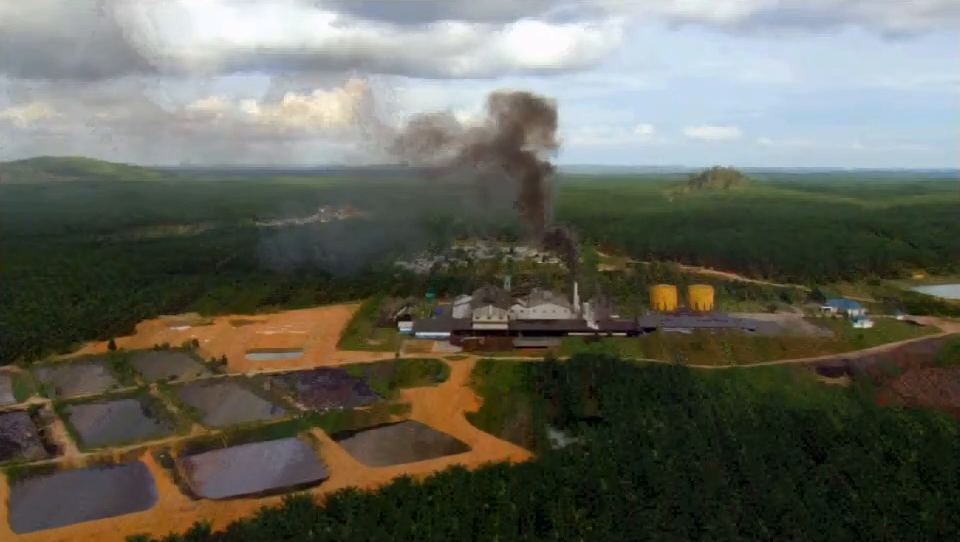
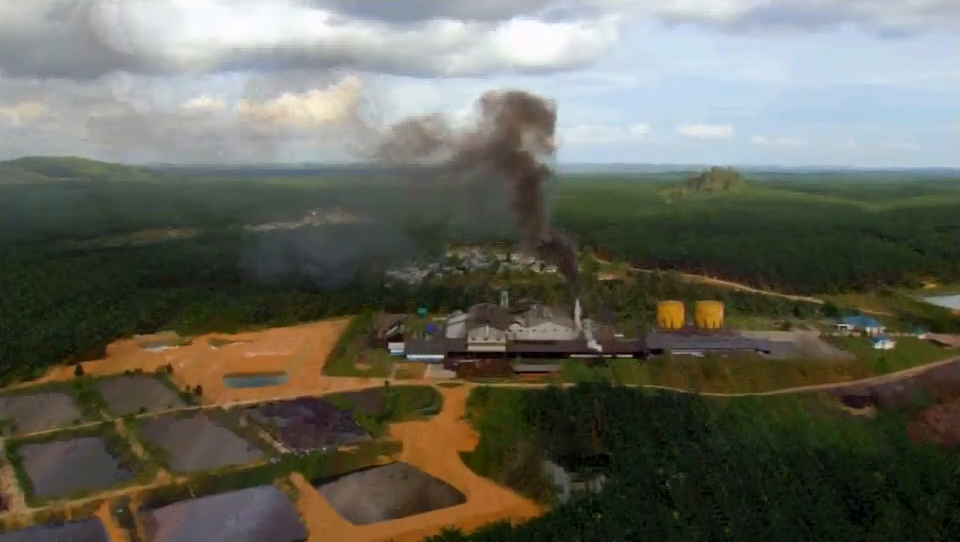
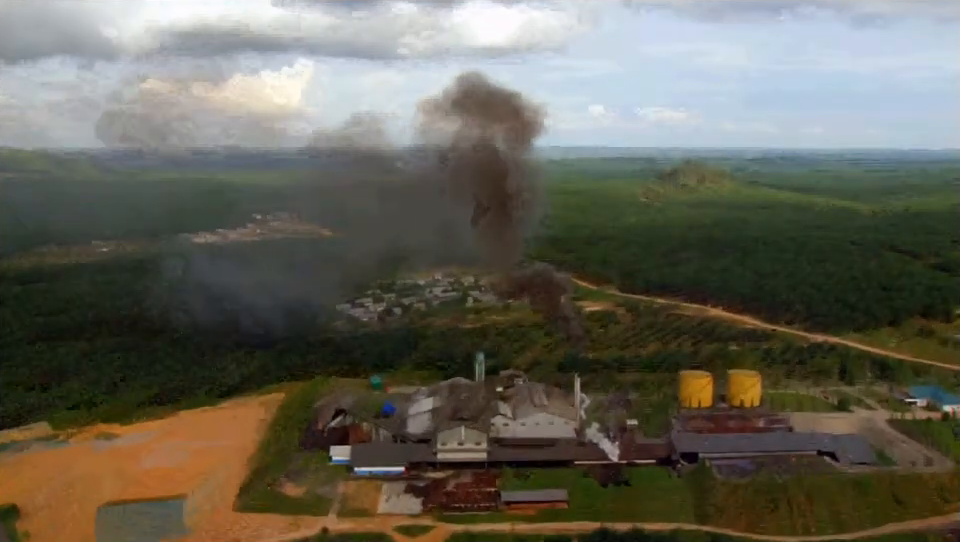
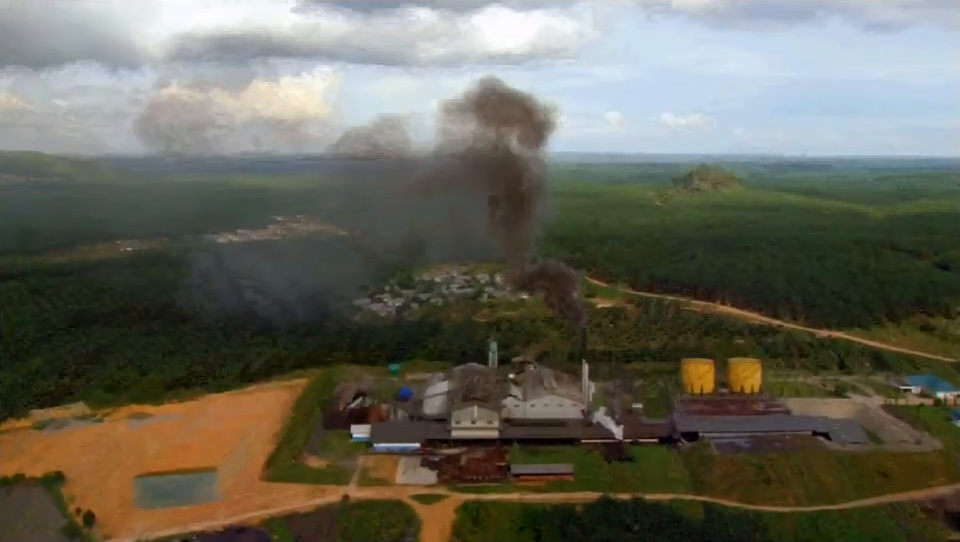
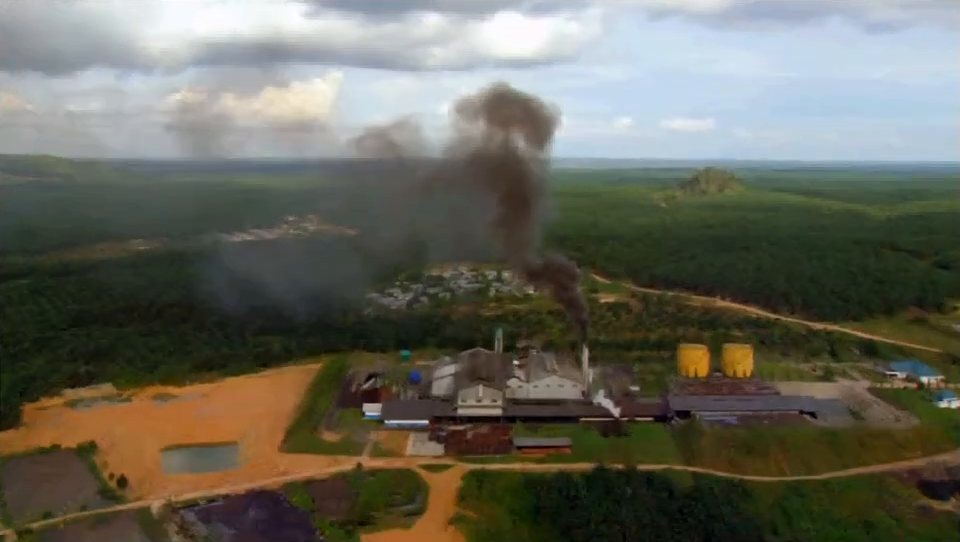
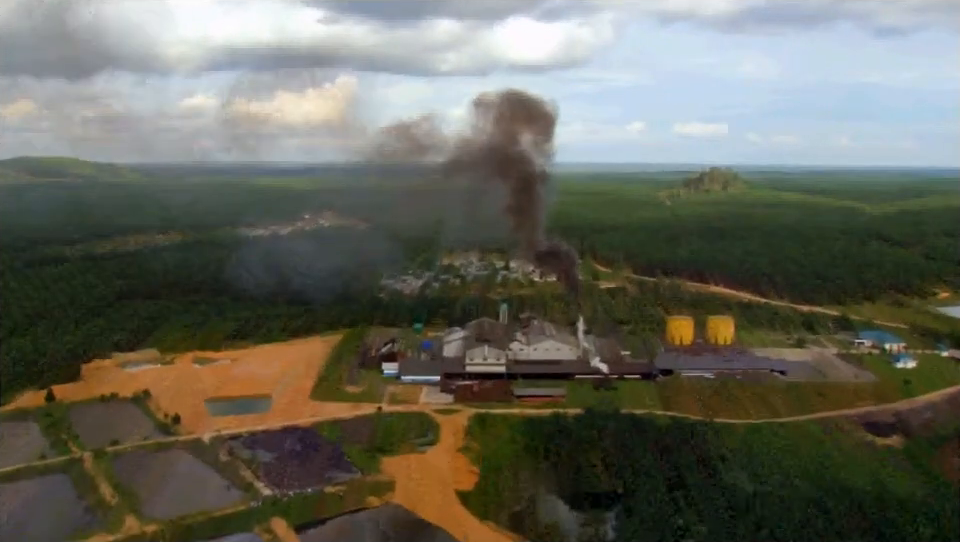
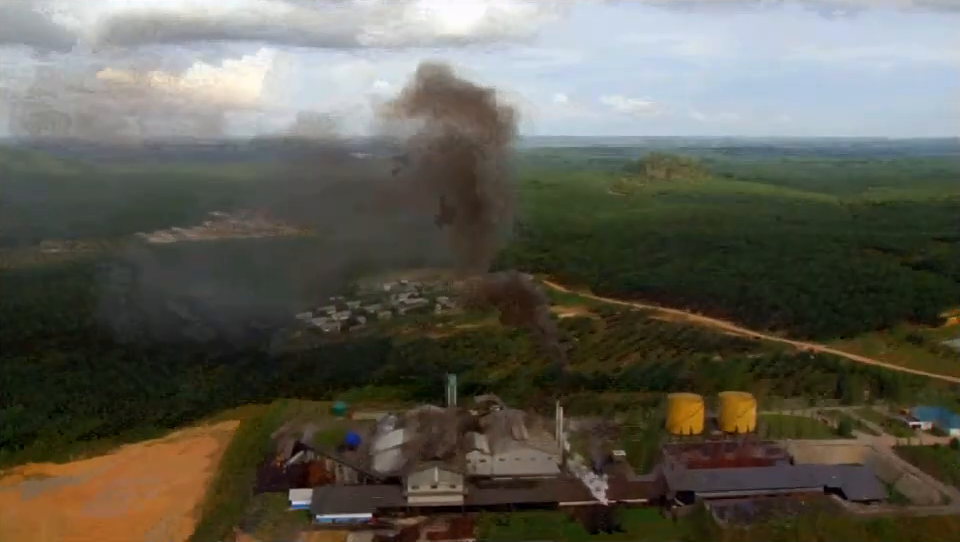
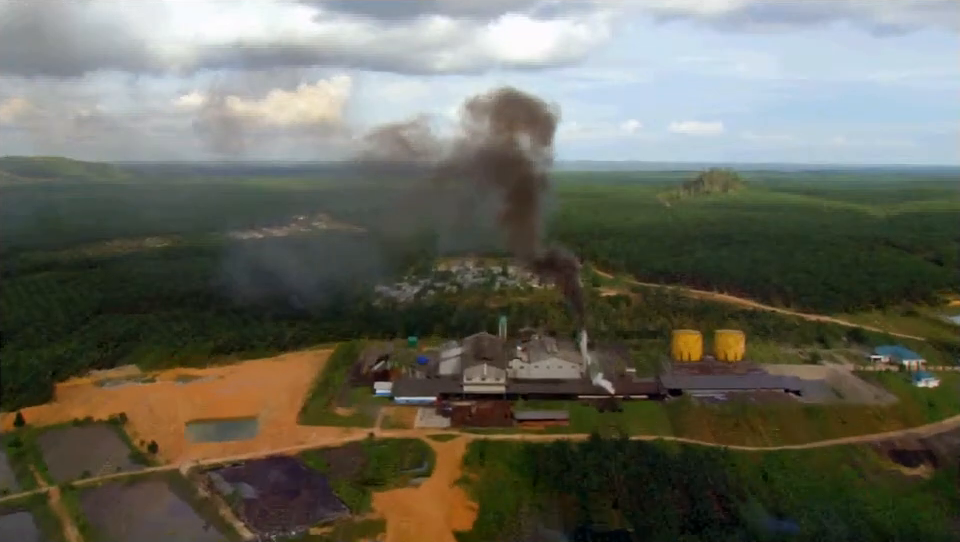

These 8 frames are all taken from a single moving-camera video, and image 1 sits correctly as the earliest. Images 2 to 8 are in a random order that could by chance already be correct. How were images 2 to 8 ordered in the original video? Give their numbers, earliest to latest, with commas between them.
2, 6, 8, 5, 4, 3, 7
